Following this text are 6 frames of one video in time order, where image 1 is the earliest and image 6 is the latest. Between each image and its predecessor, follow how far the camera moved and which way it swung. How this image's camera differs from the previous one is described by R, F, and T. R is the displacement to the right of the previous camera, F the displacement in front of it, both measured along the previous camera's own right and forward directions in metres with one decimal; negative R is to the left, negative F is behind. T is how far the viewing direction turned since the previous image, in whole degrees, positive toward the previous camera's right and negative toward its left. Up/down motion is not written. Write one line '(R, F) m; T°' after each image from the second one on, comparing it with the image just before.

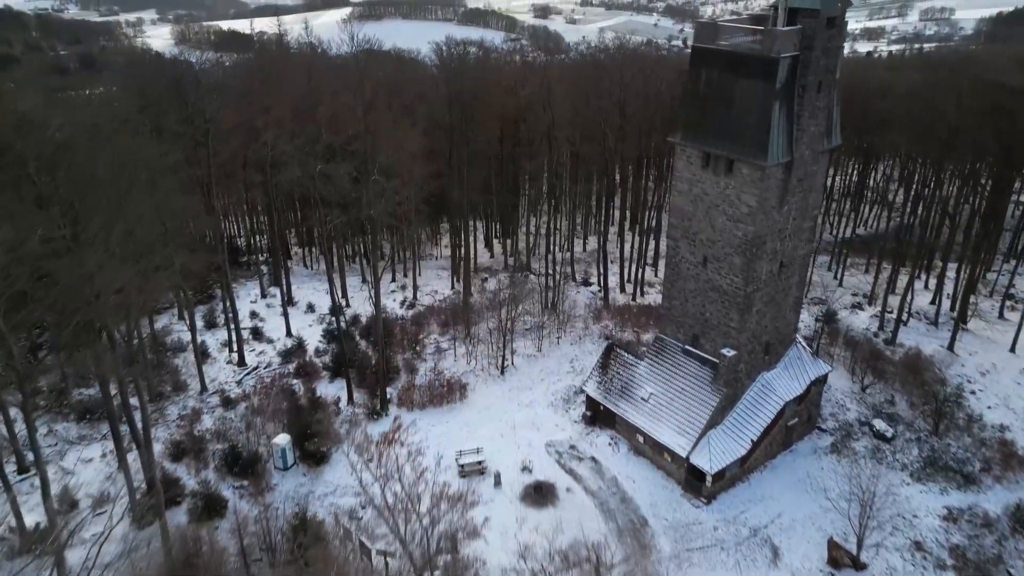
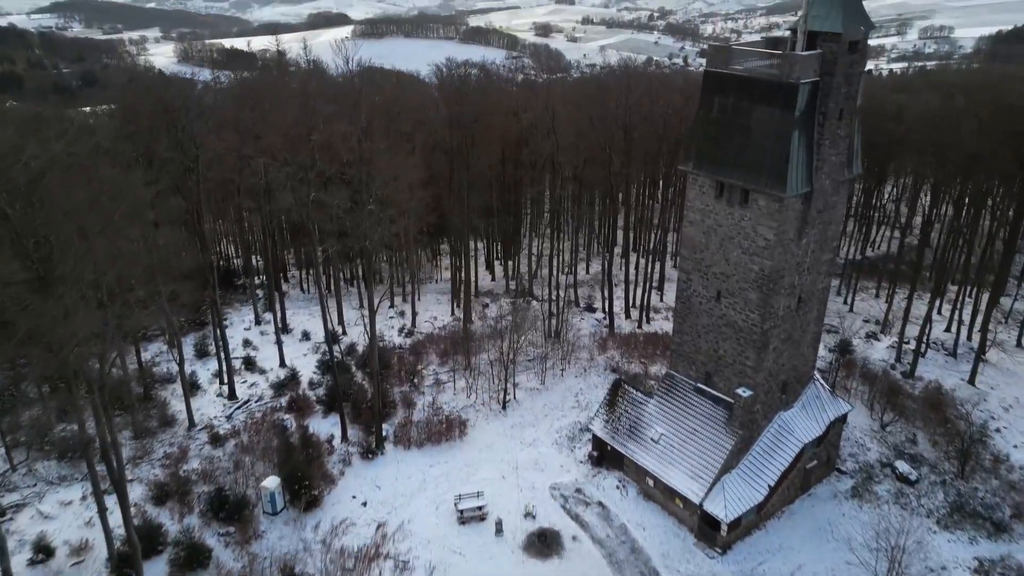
(0.0, +0.8) m; 0°
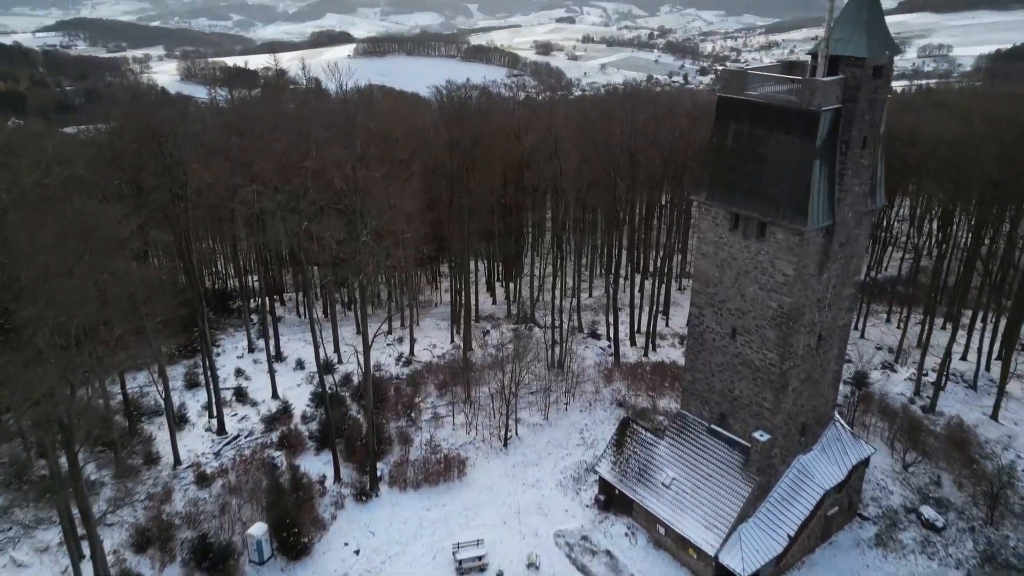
(0.0, +0.8) m; 0°
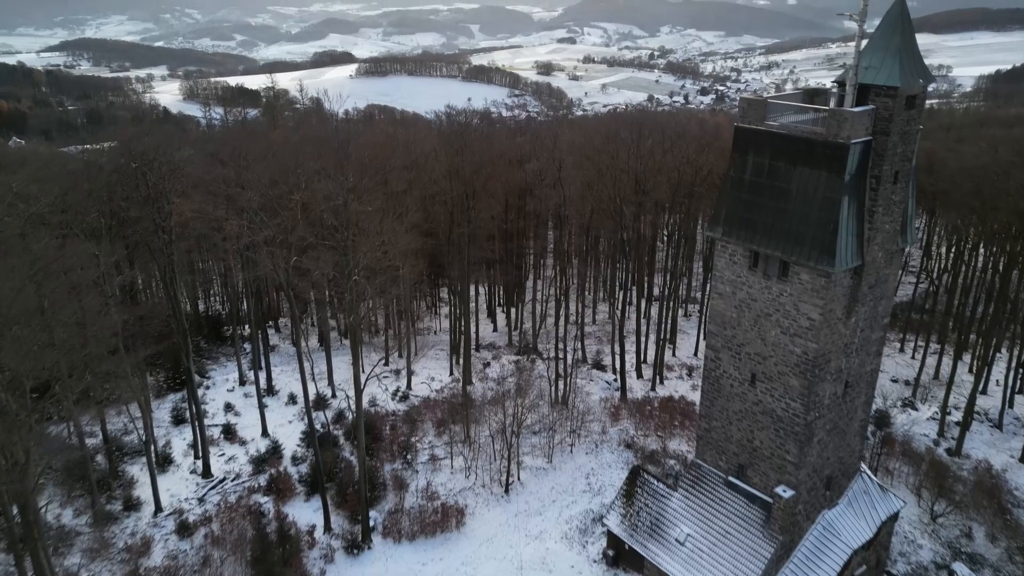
(0.0, +1.0) m; 0°
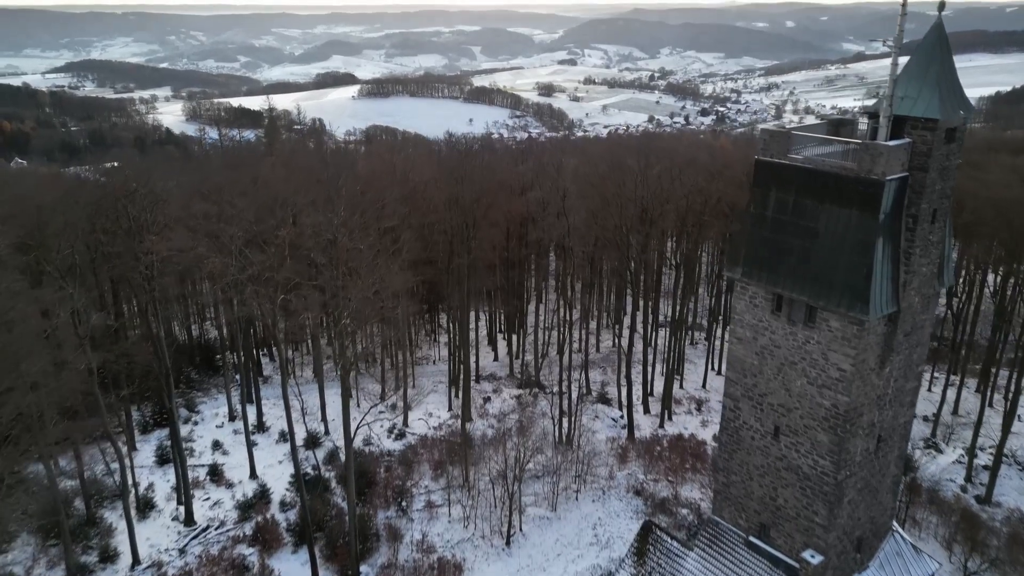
(0.0, +1.0) m; 0°
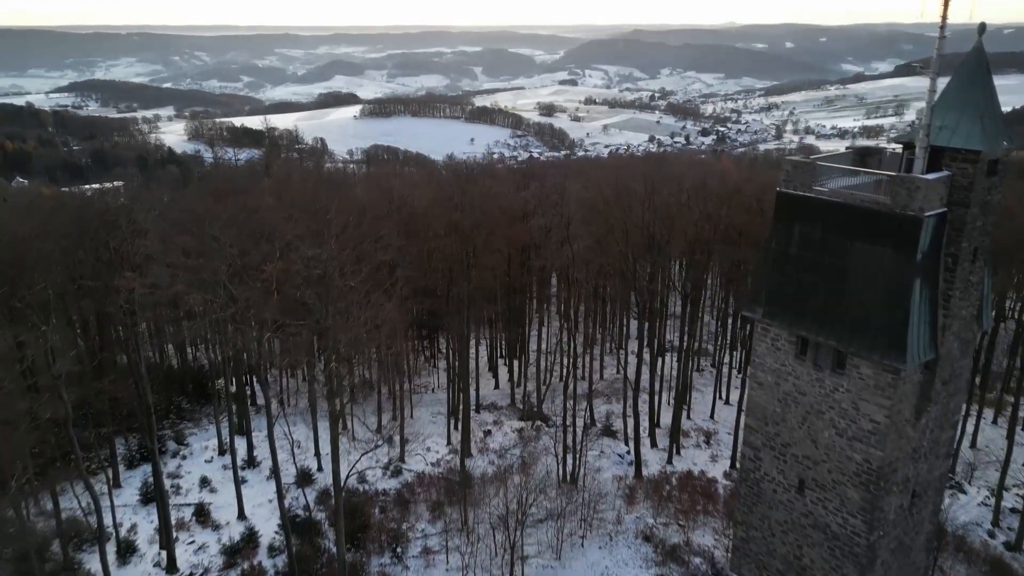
(0.0, +0.9) m; 0°
